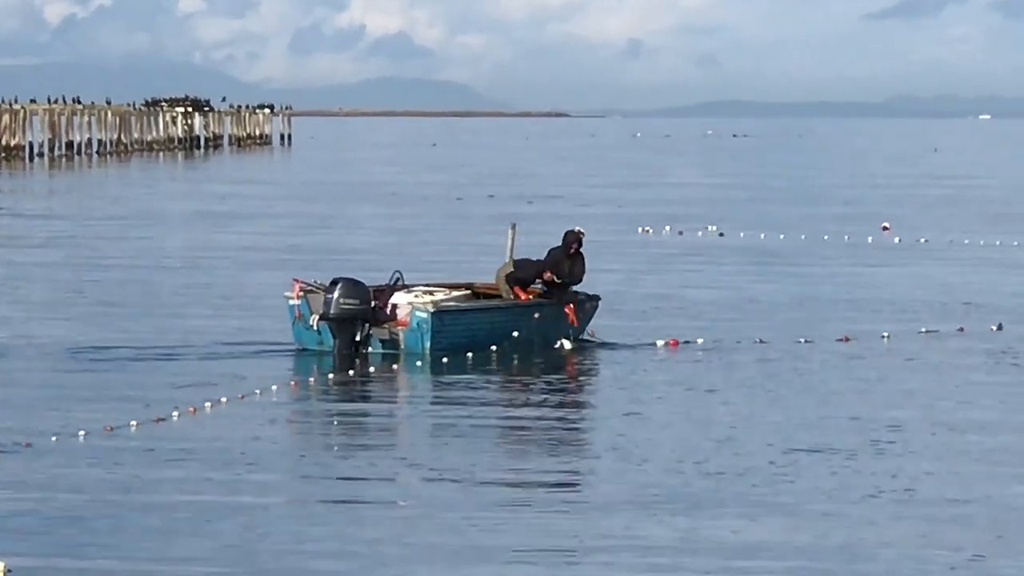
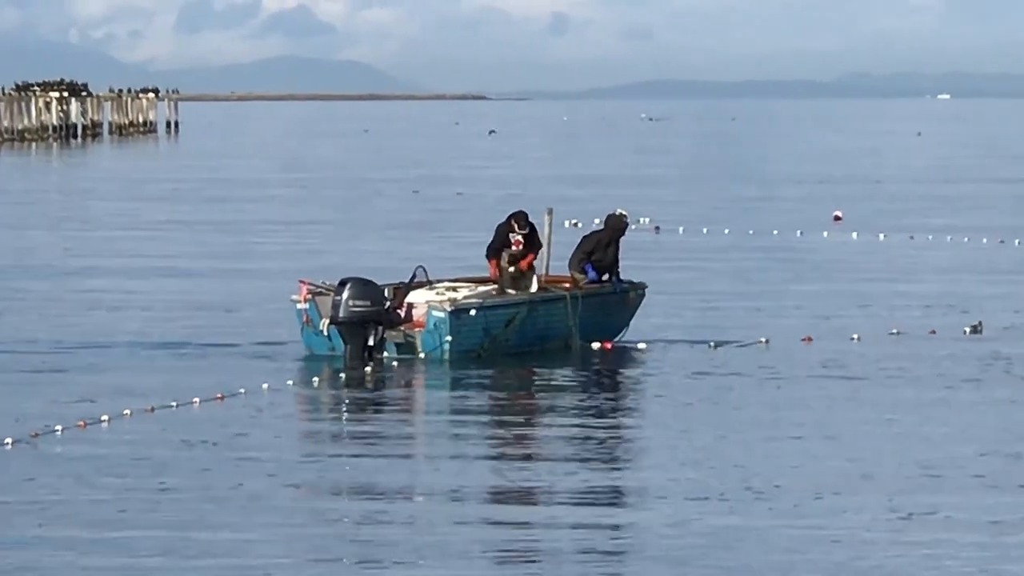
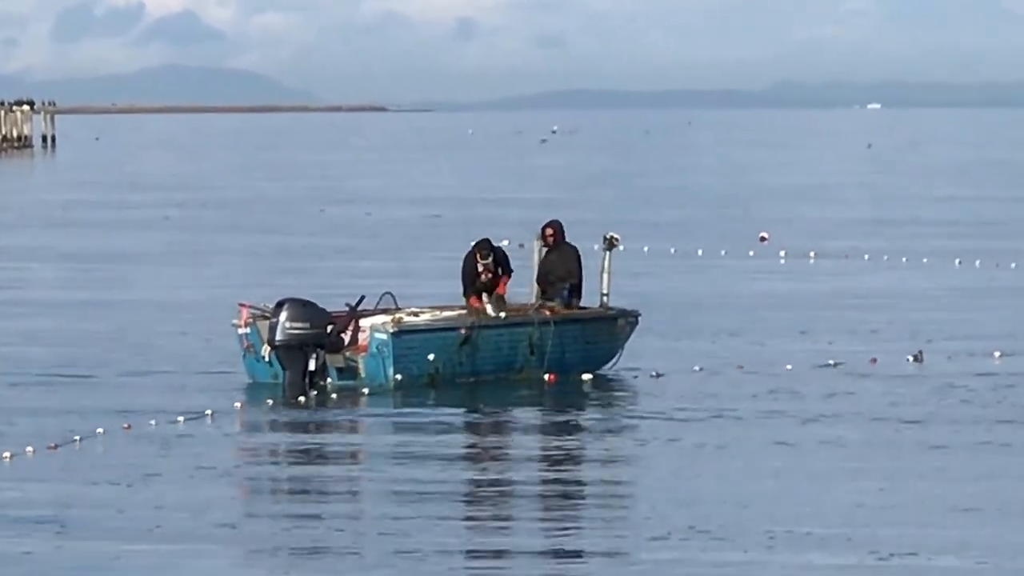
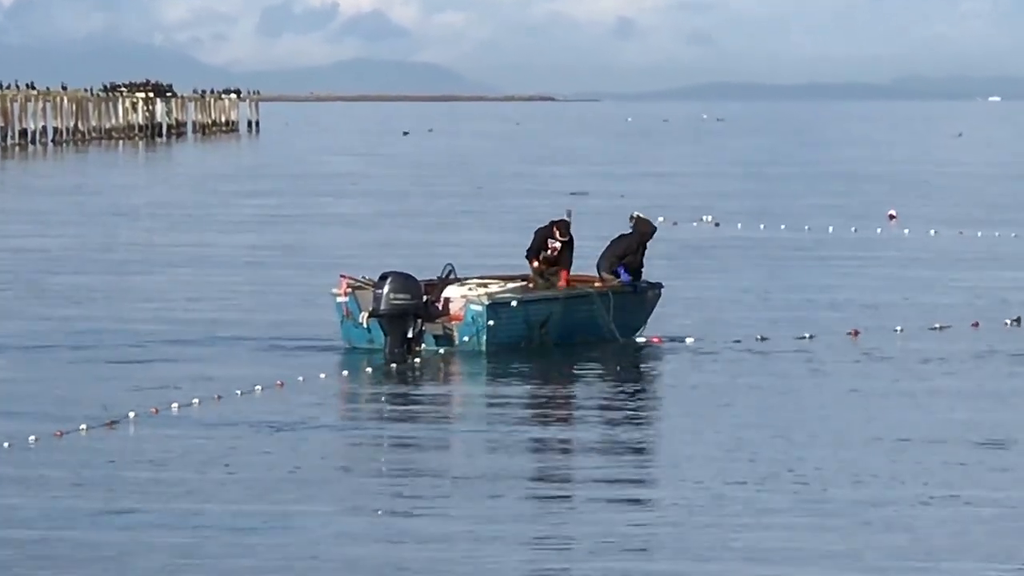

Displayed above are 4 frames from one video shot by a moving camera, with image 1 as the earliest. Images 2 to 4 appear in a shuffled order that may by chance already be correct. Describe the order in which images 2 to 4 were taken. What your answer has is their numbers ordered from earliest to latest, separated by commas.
4, 2, 3
